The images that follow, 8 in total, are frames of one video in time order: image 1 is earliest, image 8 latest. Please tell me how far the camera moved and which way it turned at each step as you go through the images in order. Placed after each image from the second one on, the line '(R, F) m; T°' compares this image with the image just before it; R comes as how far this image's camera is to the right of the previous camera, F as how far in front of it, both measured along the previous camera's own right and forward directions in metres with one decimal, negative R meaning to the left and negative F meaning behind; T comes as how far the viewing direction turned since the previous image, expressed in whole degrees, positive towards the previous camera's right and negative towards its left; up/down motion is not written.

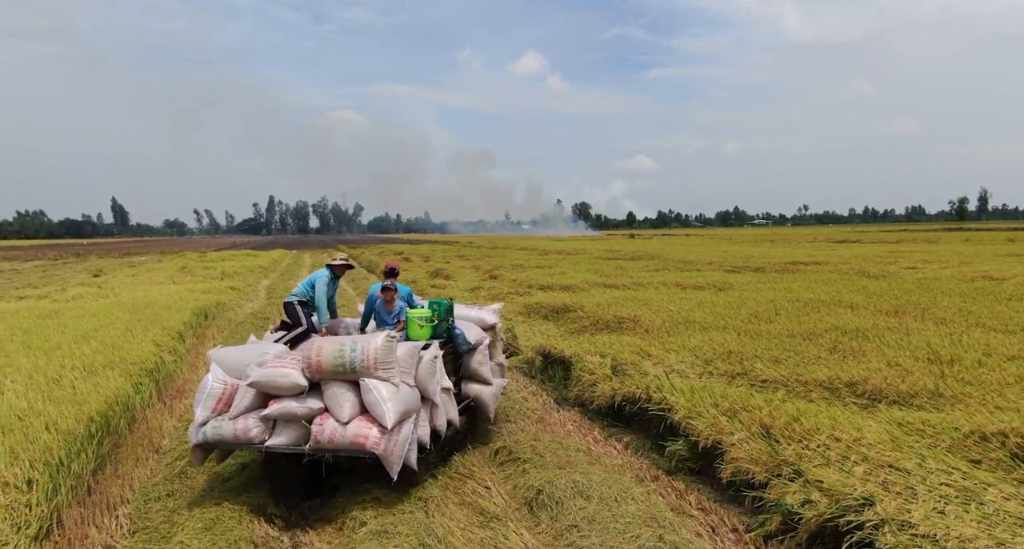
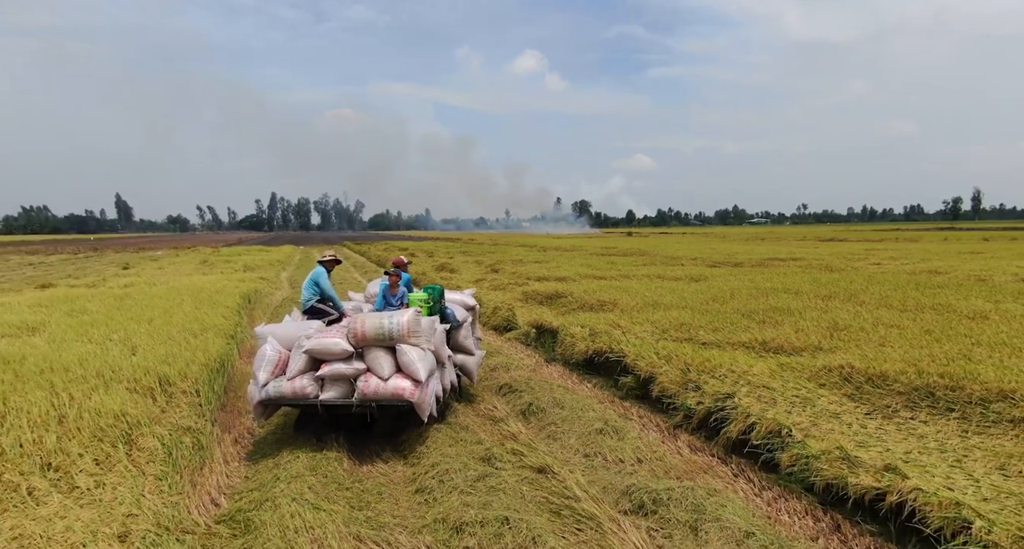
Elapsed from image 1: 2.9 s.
(0.0, -2.0) m; 0°
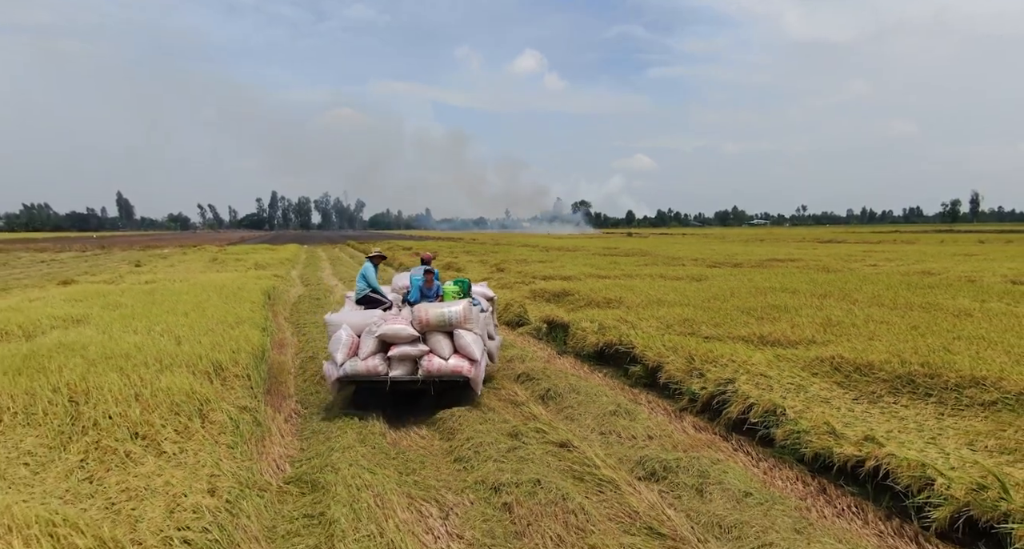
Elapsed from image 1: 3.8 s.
(-0.2, -0.6) m; 0°
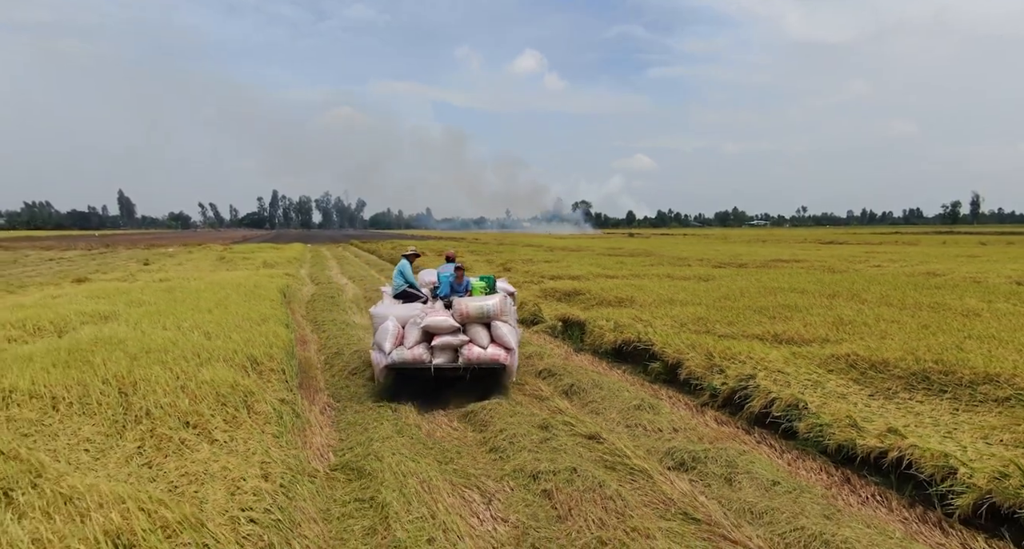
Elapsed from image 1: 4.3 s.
(-0.3, -0.2) m; 0°
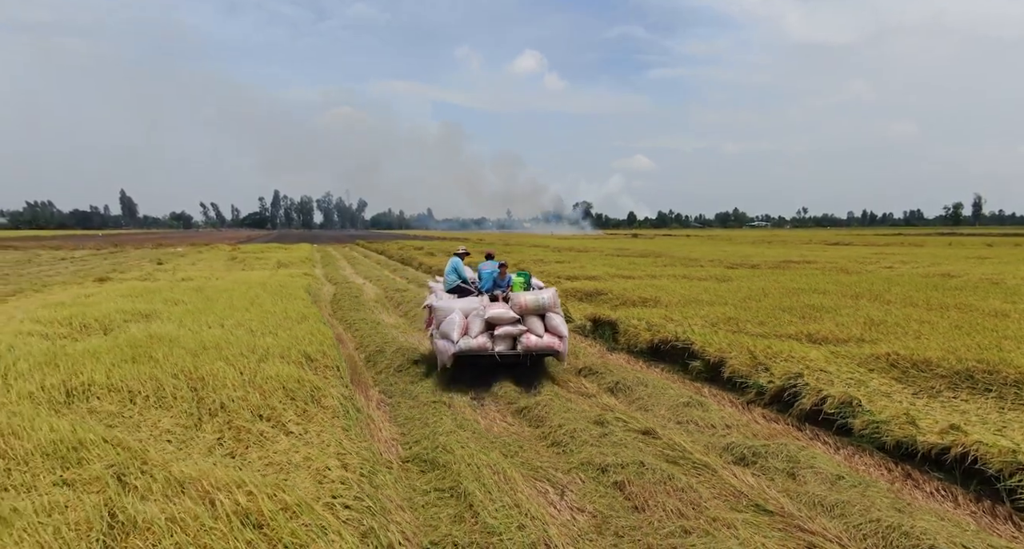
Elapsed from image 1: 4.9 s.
(-0.6, -0.1) m; 0°
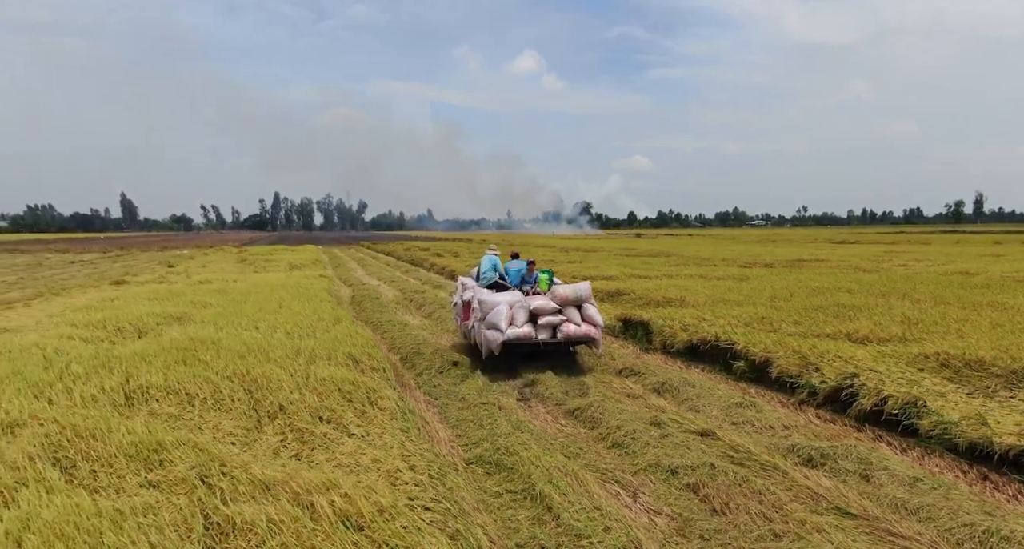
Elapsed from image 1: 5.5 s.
(-0.5, +0.1) m; 0°
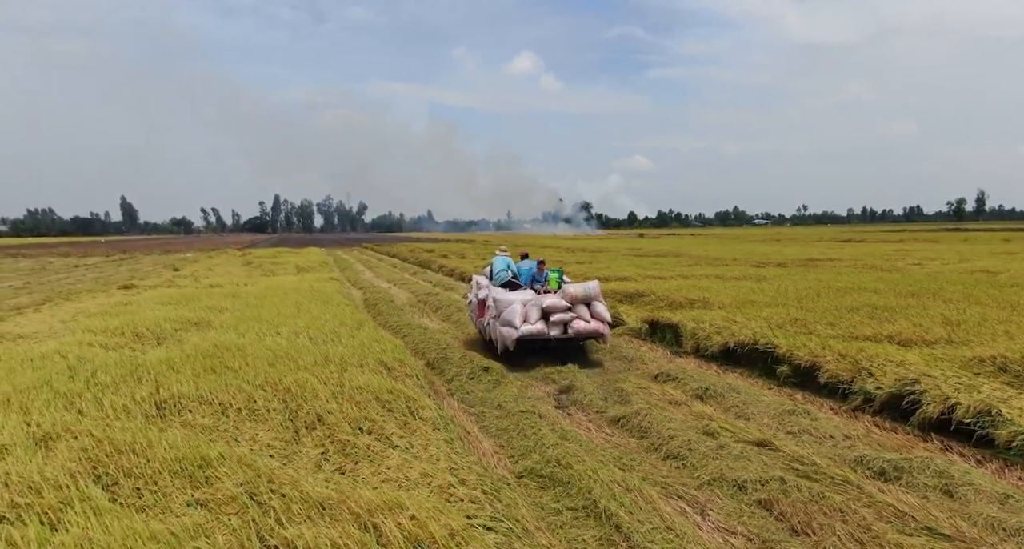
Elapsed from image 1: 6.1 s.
(-0.4, +0.3) m; 0°
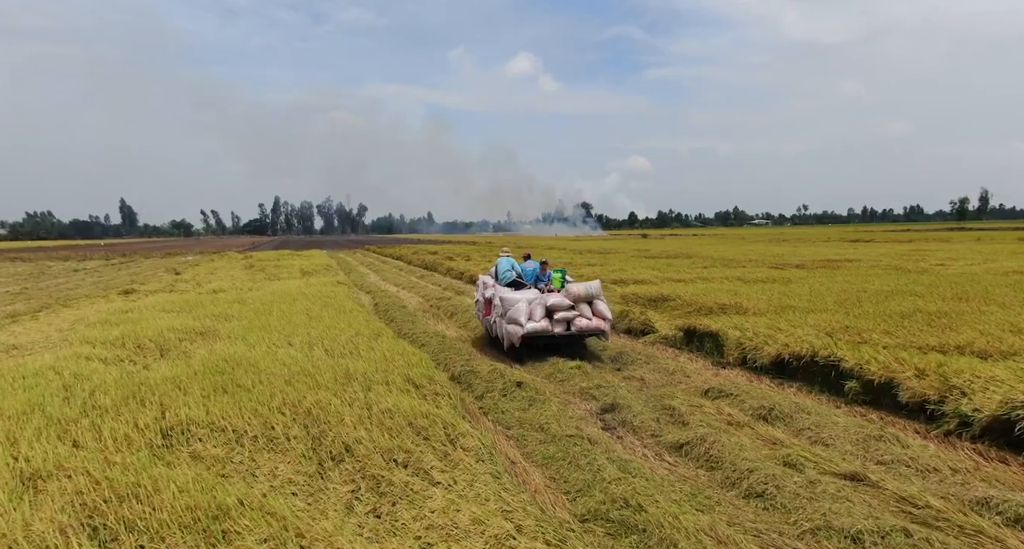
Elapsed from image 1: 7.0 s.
(-0.4, +0.7) m; 0°
